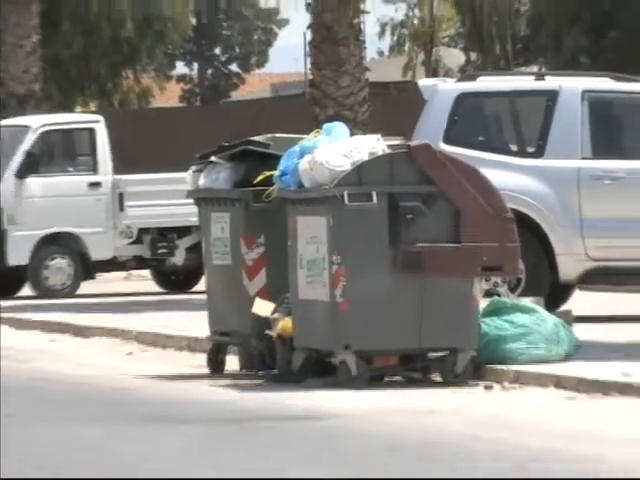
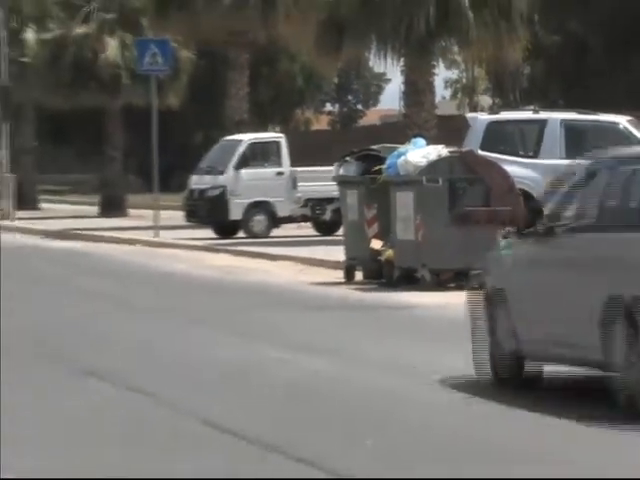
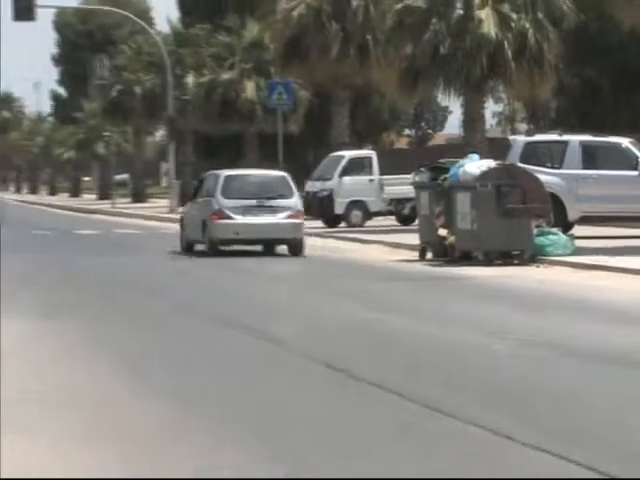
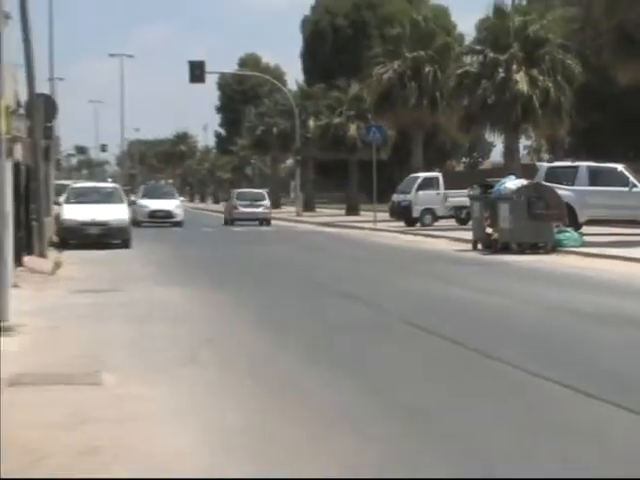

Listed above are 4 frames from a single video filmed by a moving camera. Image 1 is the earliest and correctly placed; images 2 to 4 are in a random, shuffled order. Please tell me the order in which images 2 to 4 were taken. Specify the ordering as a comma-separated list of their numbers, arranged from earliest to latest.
2, 3, 4
